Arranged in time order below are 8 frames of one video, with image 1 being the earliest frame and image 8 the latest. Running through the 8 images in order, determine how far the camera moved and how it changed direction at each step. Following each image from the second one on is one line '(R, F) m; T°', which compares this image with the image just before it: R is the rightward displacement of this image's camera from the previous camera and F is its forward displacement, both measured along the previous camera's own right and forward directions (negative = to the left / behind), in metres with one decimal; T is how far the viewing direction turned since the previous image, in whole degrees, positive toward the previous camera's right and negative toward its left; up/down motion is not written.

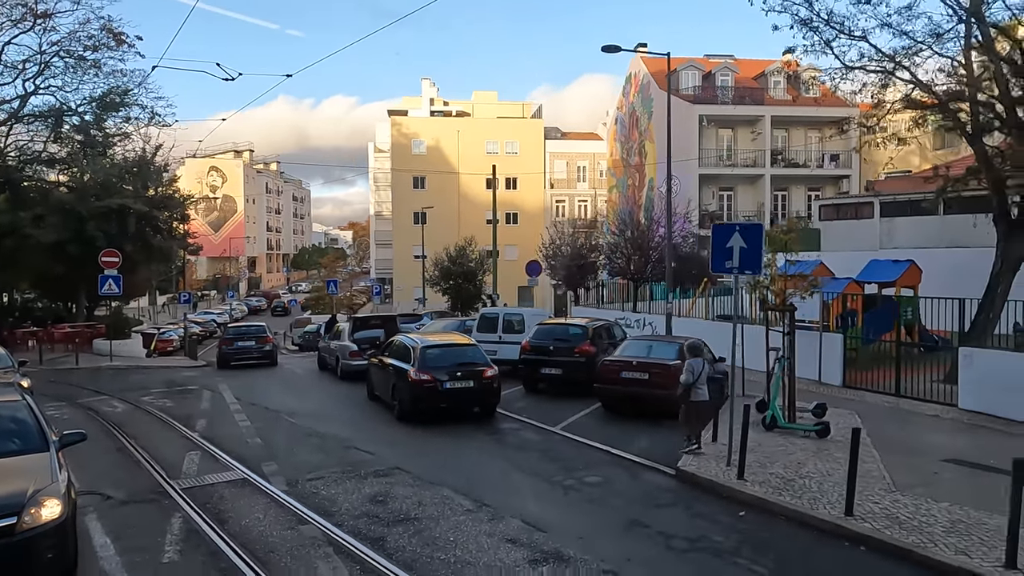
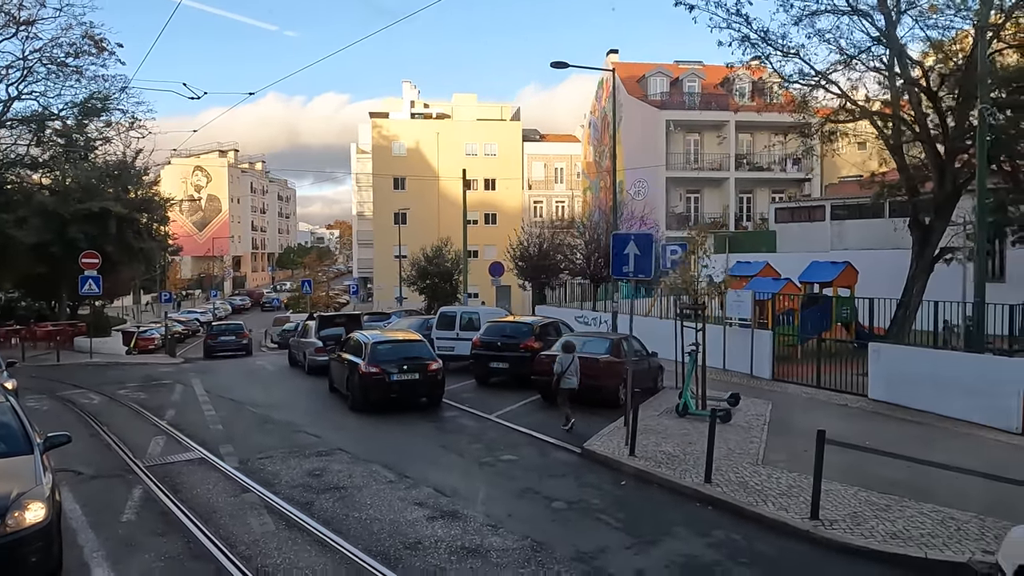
(+0.9, -1.3) m; +1°
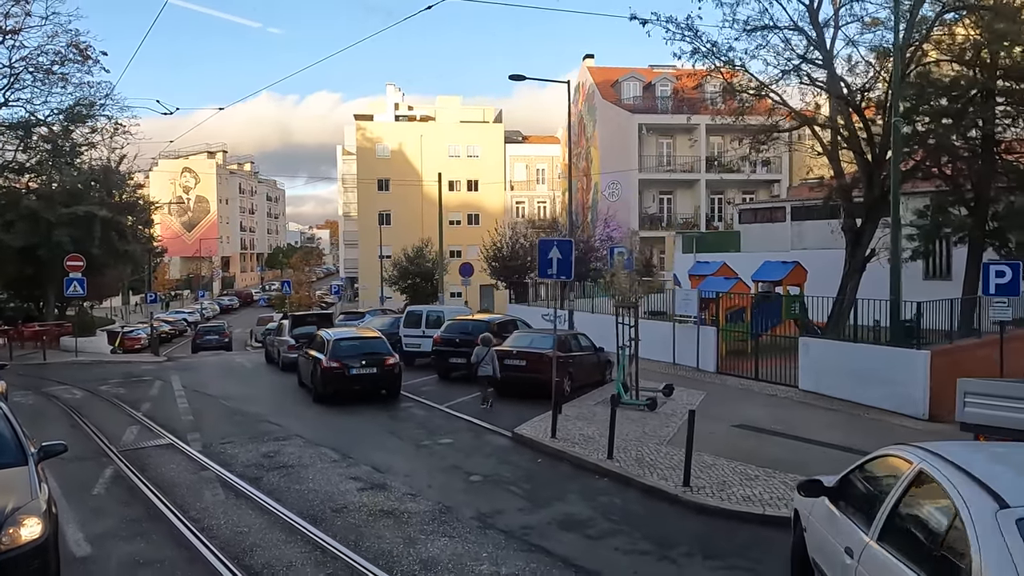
(+0.8, -1.2) m; +1°
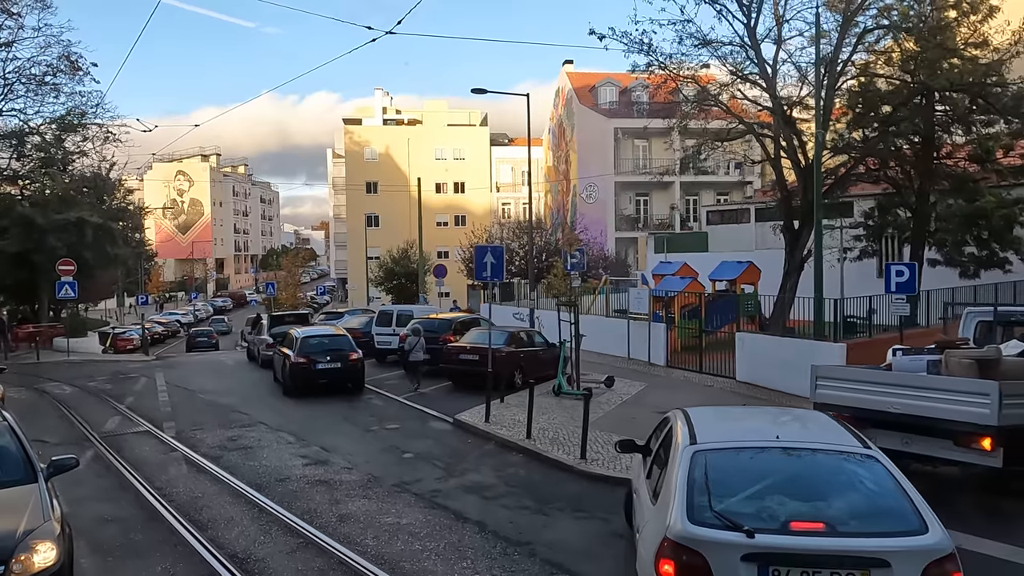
(+1.0, -1.4) m; 0°
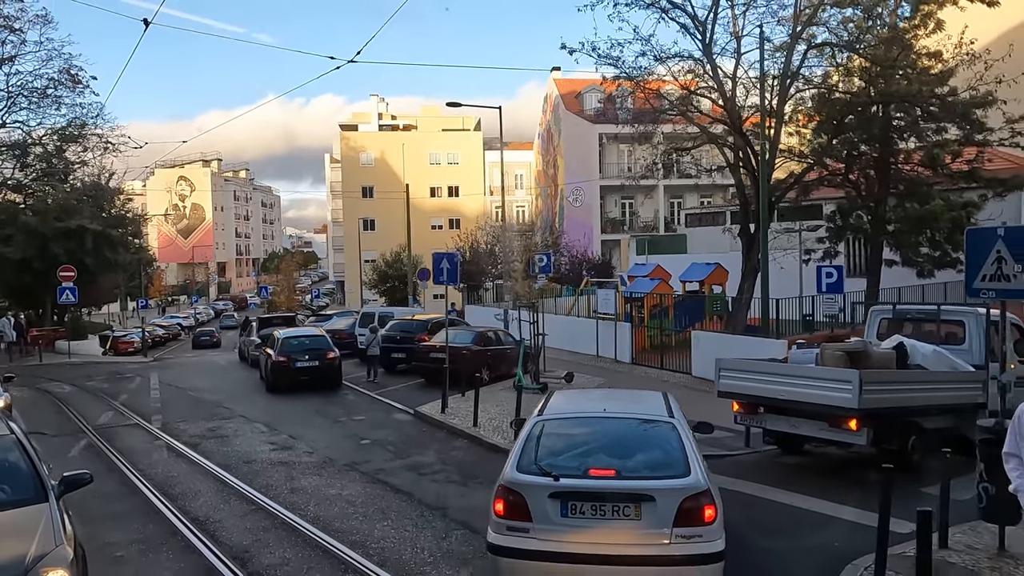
(+0.9, -1.2) m; 0°
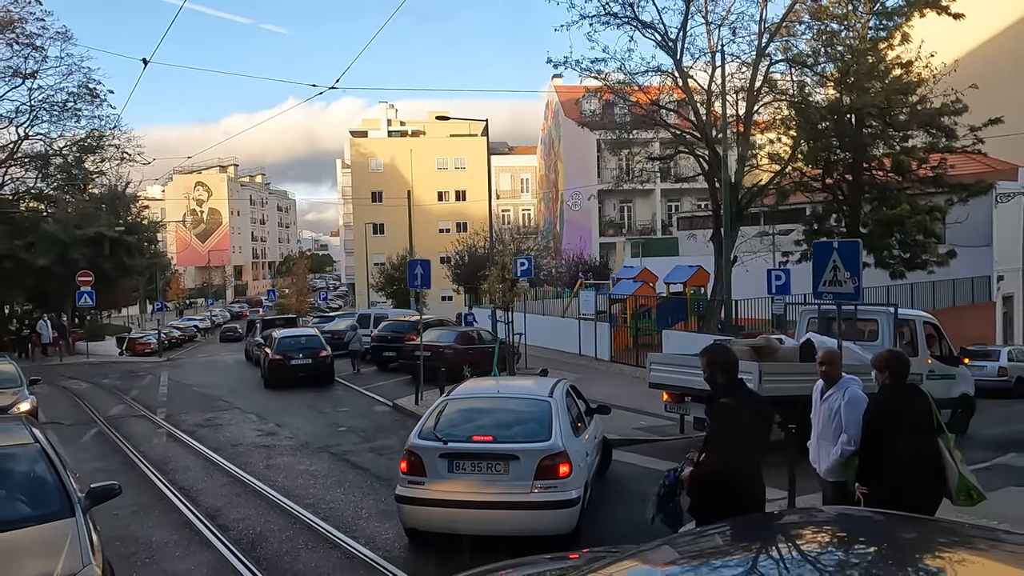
(+1.0, -1.4) m; -1°
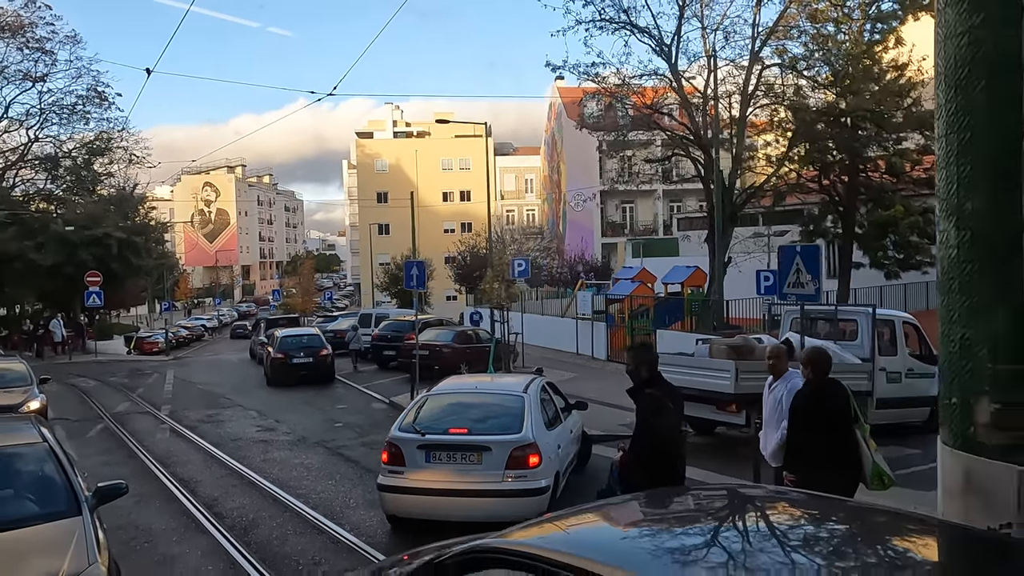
(+0.3, -0.4) m; -1°
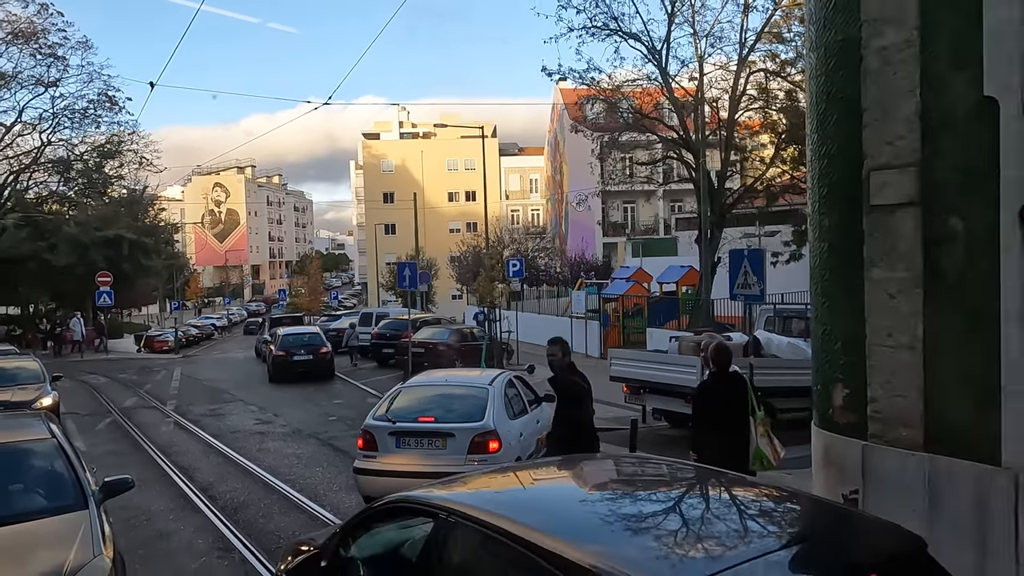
(+0.5, -0.7) m; -1°
